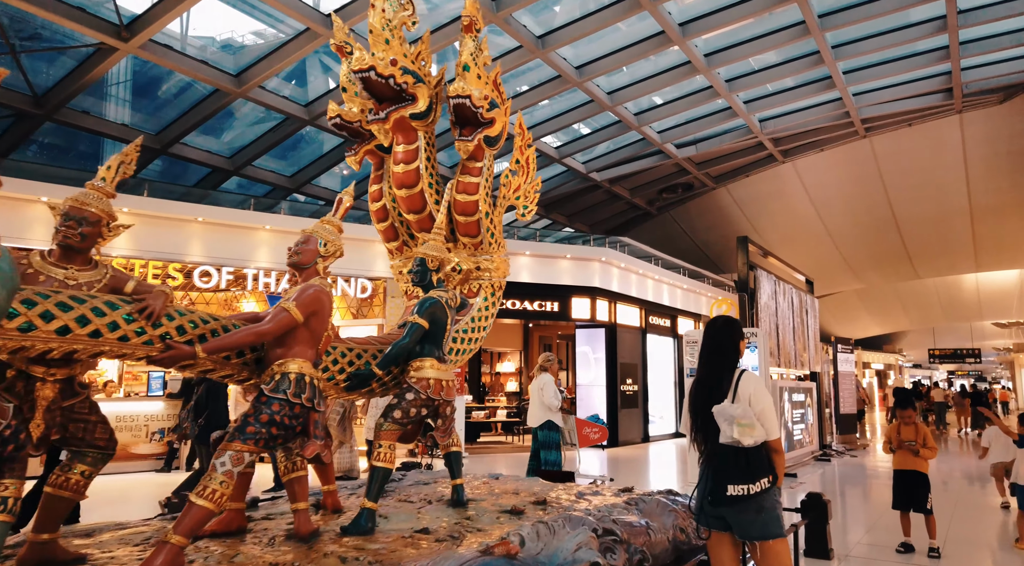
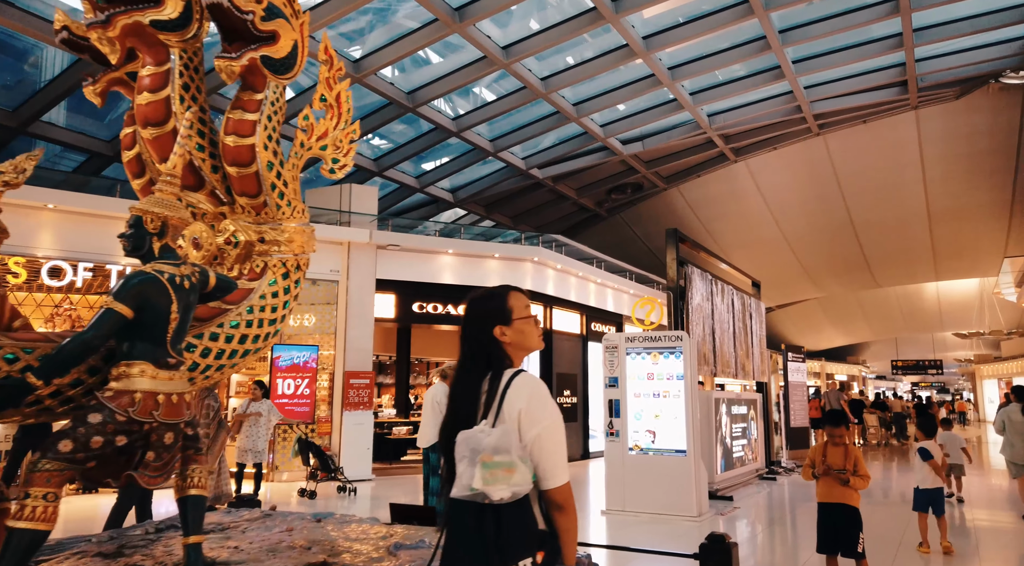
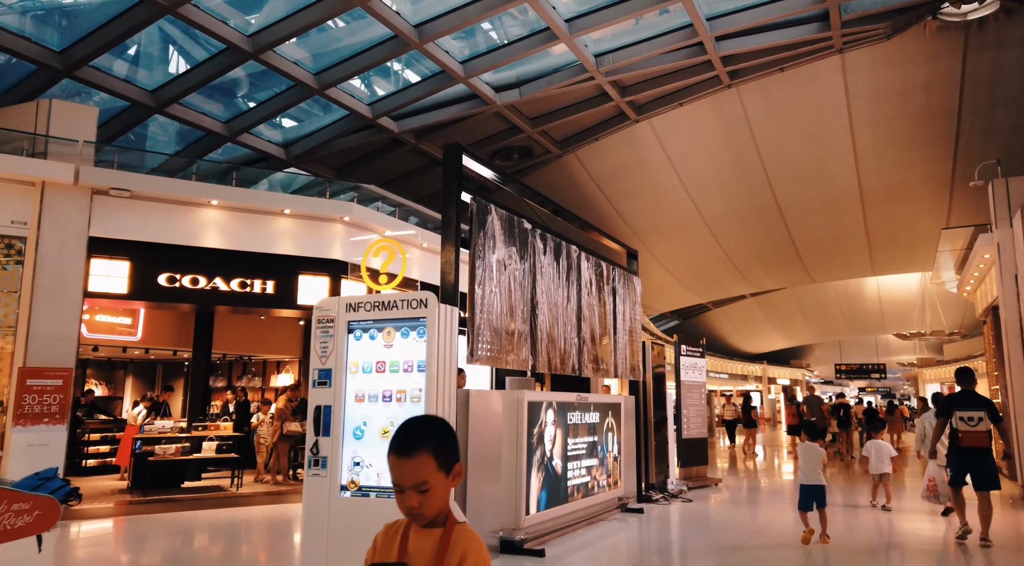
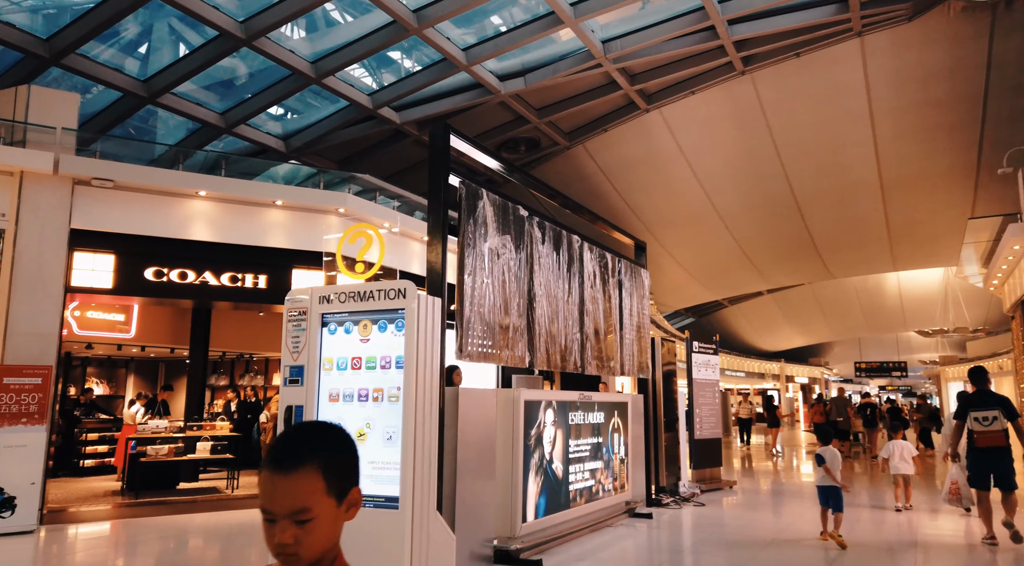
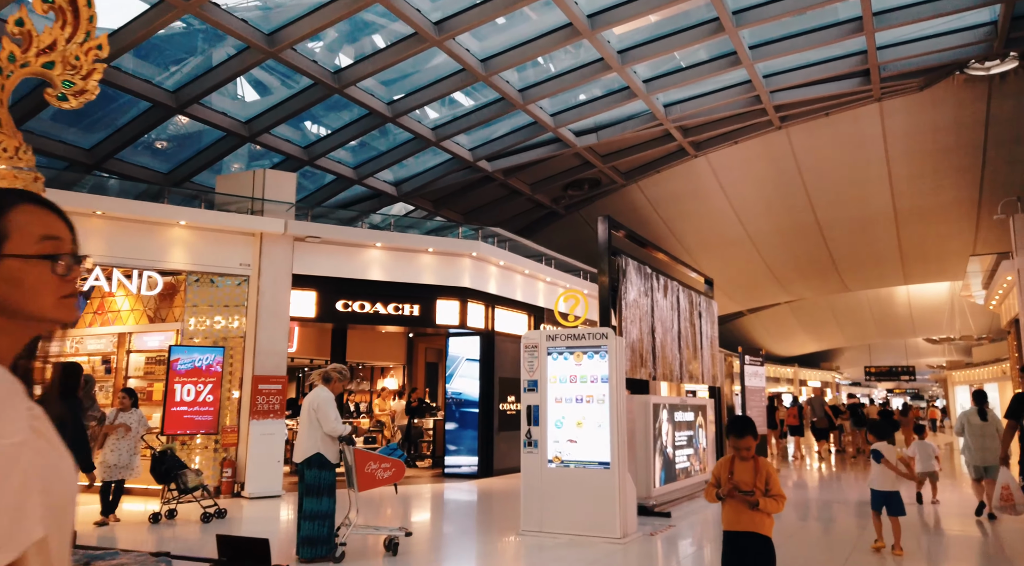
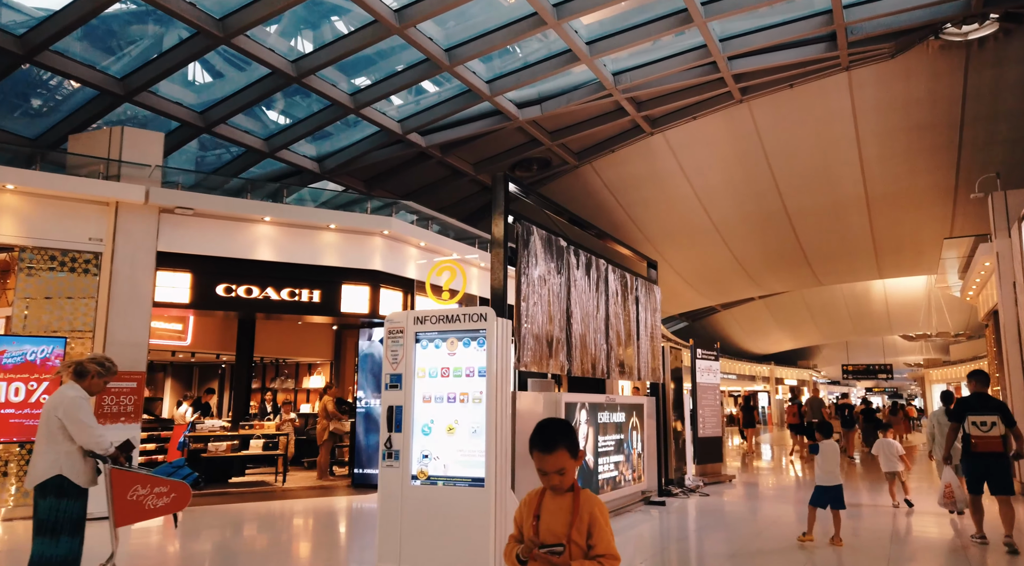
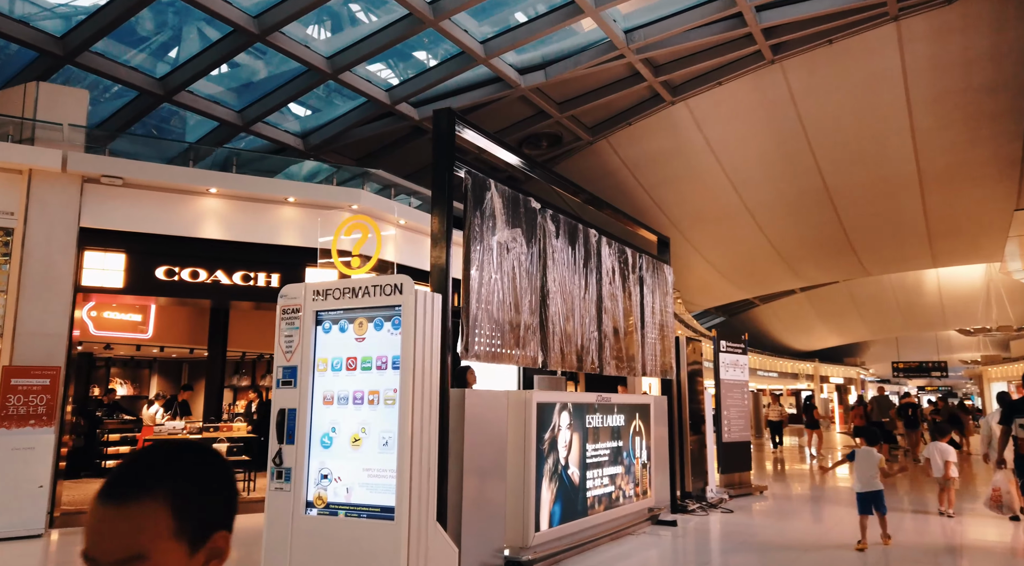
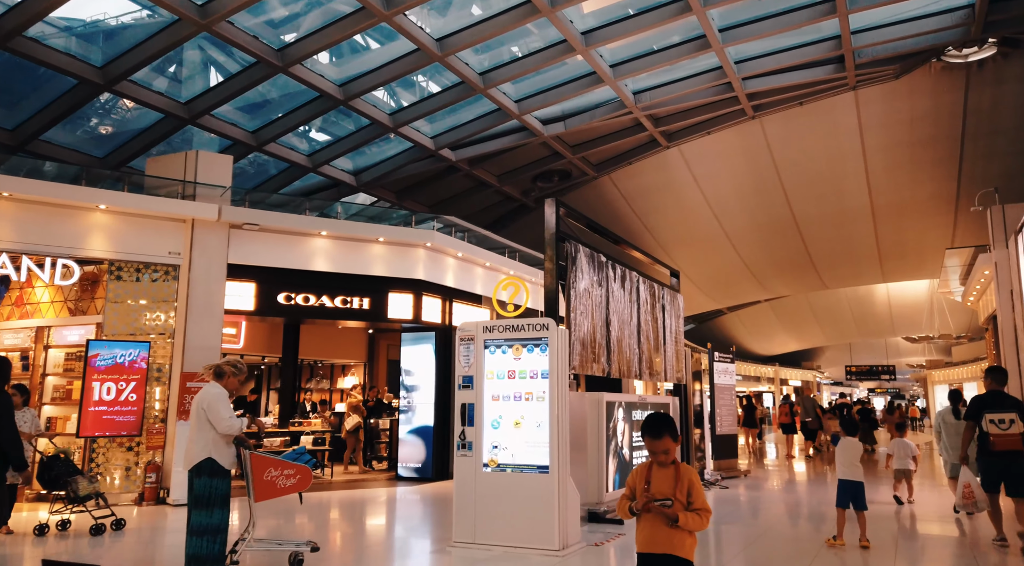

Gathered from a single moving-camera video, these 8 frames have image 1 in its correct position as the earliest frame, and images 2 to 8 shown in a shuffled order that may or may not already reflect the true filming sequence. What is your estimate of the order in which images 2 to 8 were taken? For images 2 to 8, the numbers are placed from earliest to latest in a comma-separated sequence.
2, 5, 8, 6, 3, 4, 7
